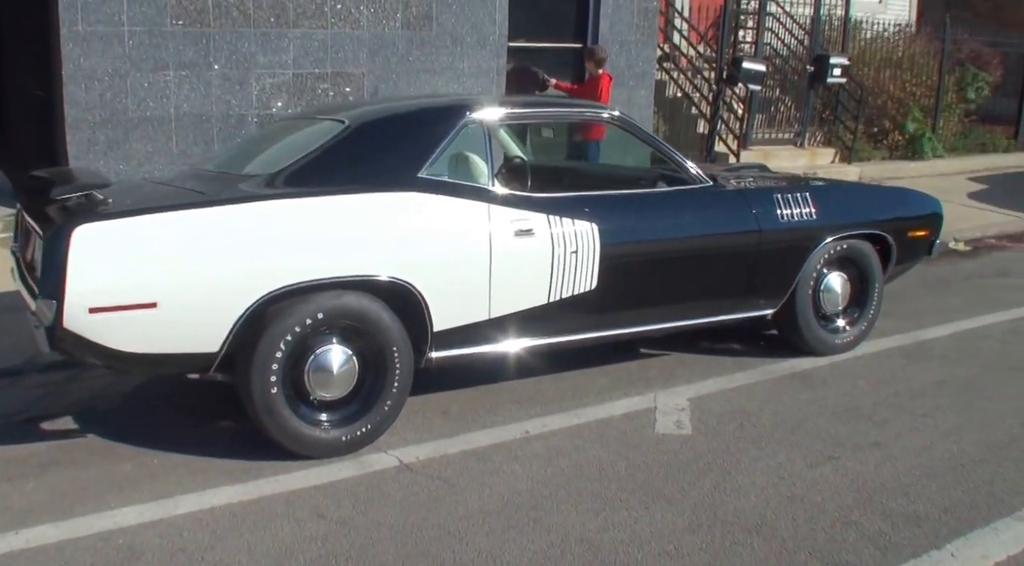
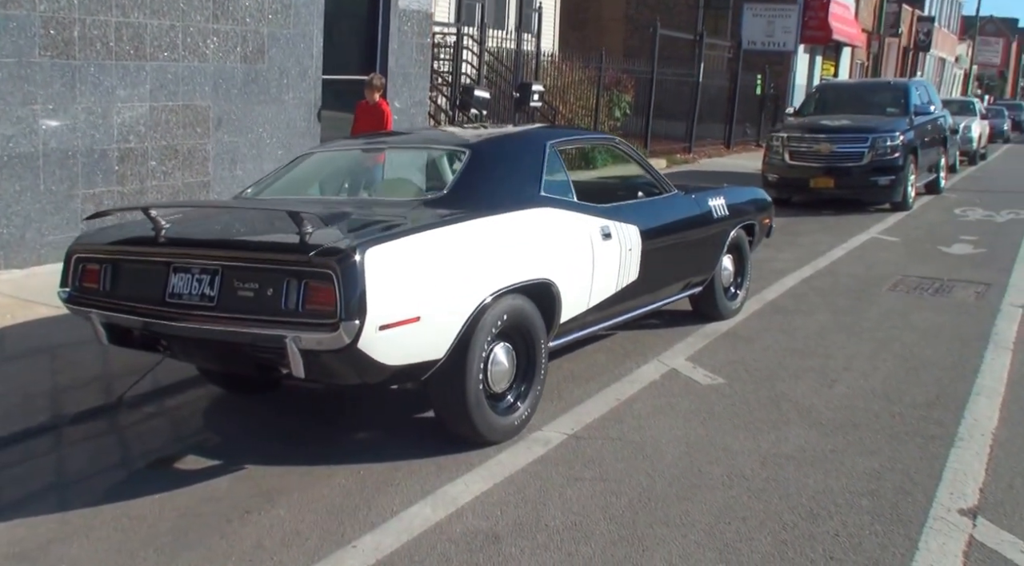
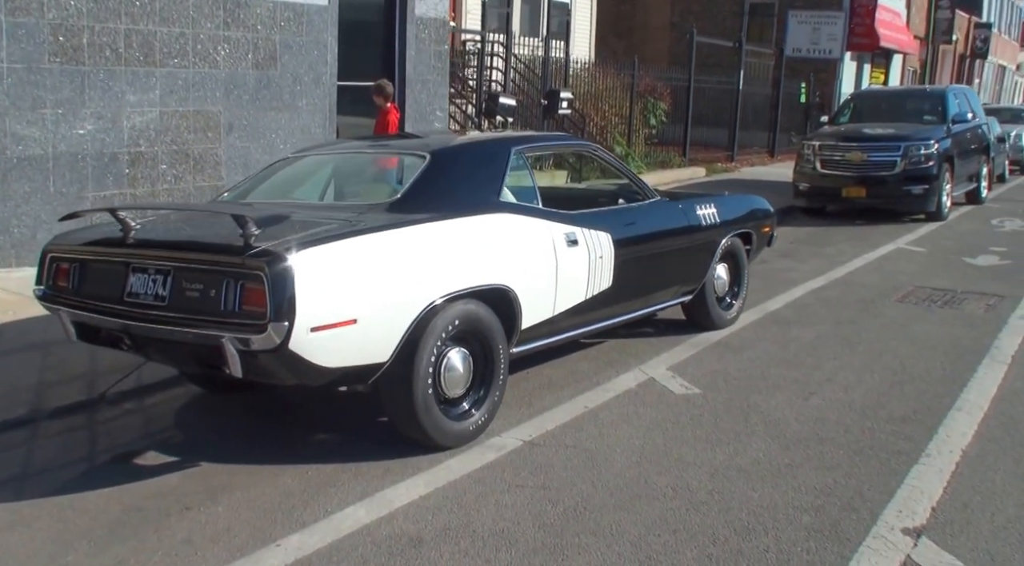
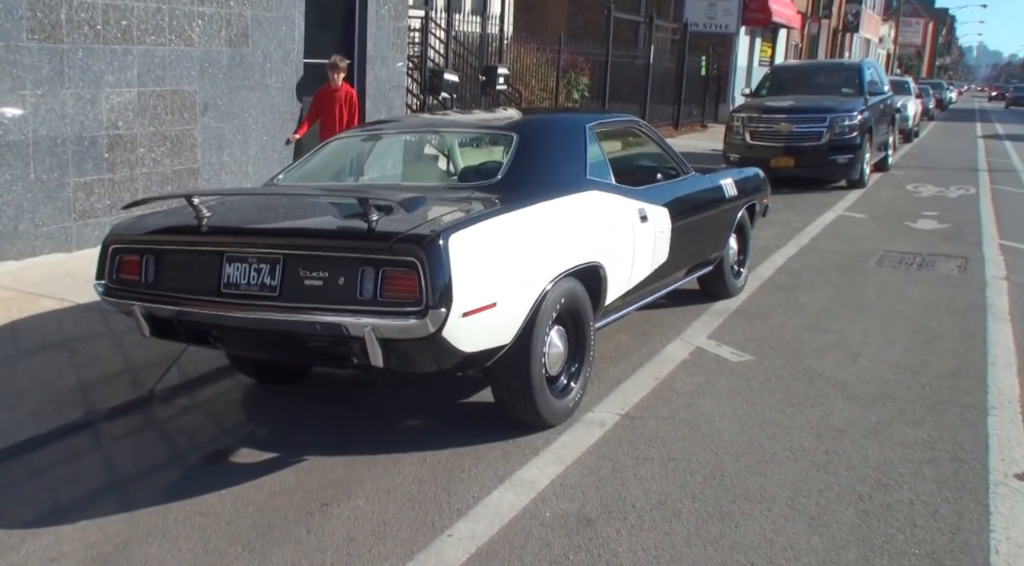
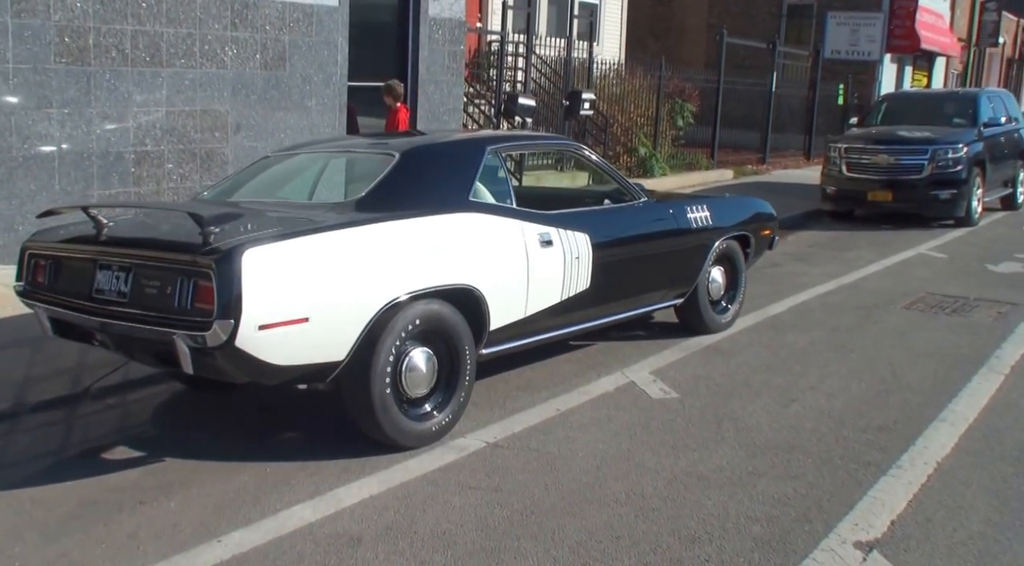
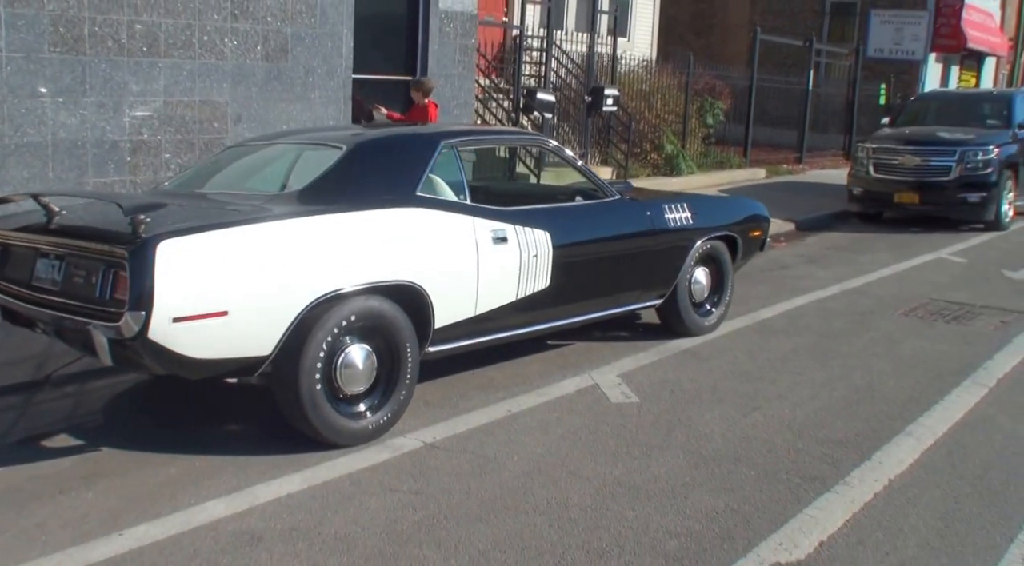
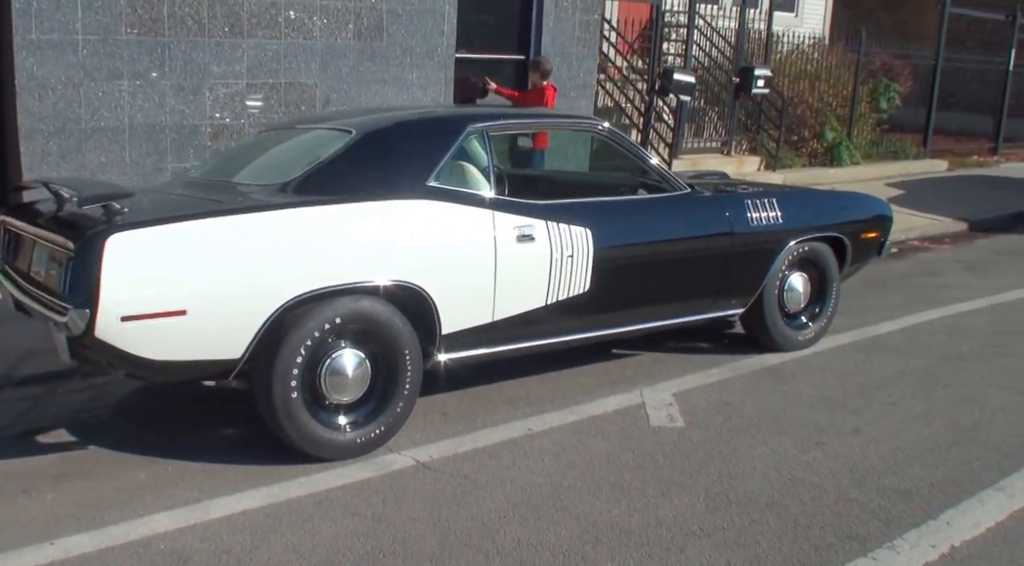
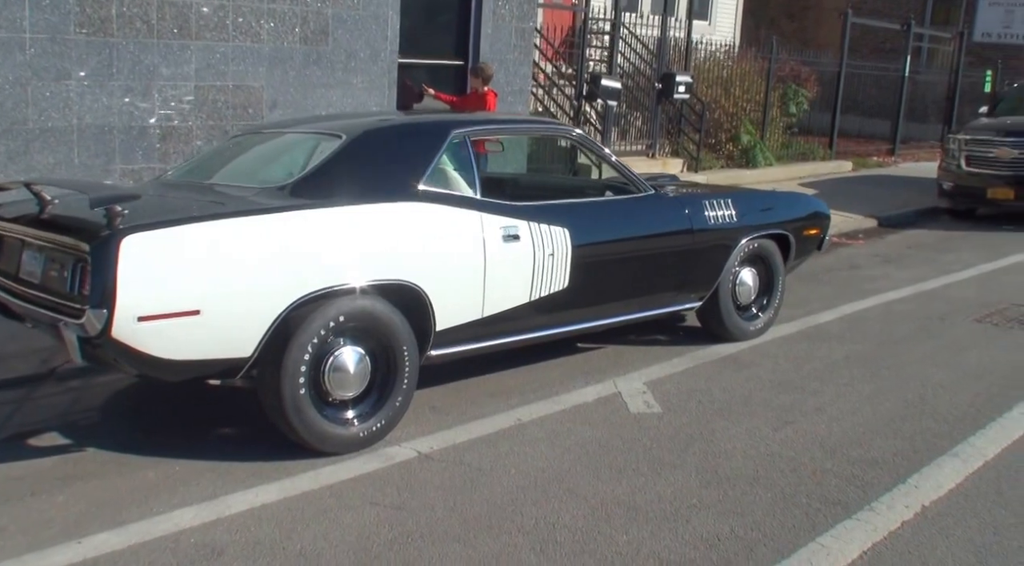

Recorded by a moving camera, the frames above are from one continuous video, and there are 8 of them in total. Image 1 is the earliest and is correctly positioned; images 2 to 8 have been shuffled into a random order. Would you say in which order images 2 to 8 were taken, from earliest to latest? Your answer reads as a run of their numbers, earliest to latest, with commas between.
7, 8, 6, 5, 3, 2, 4
